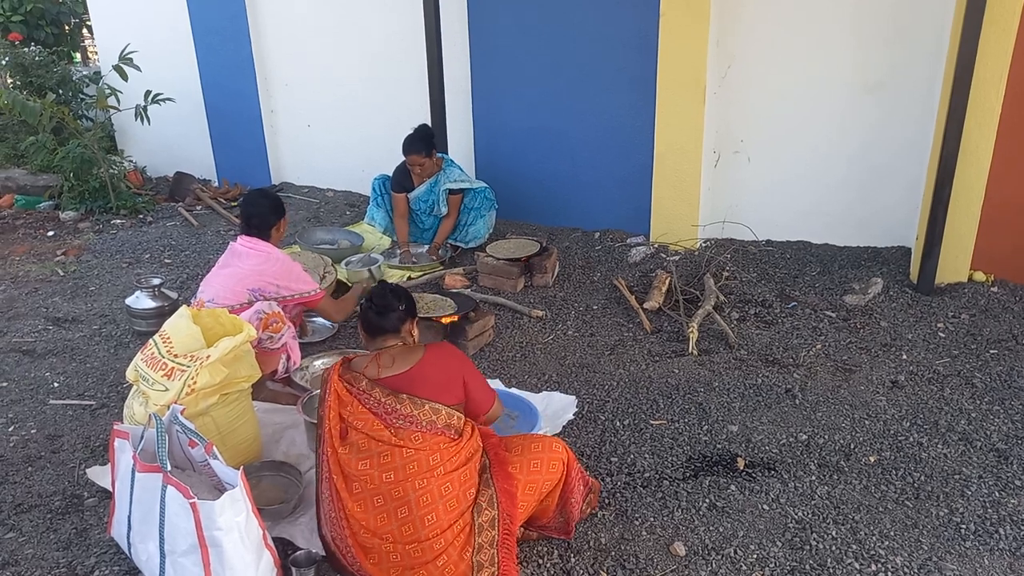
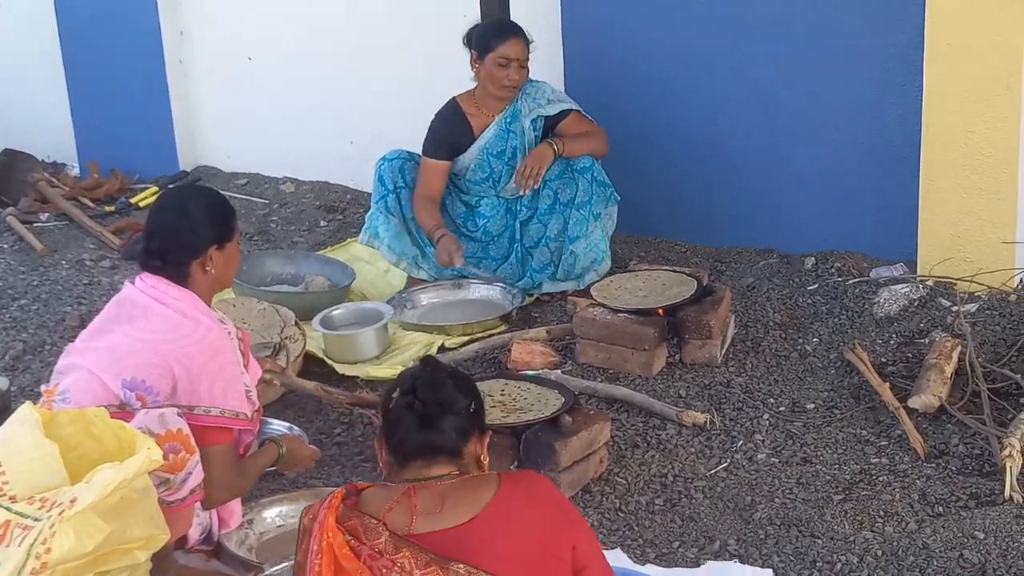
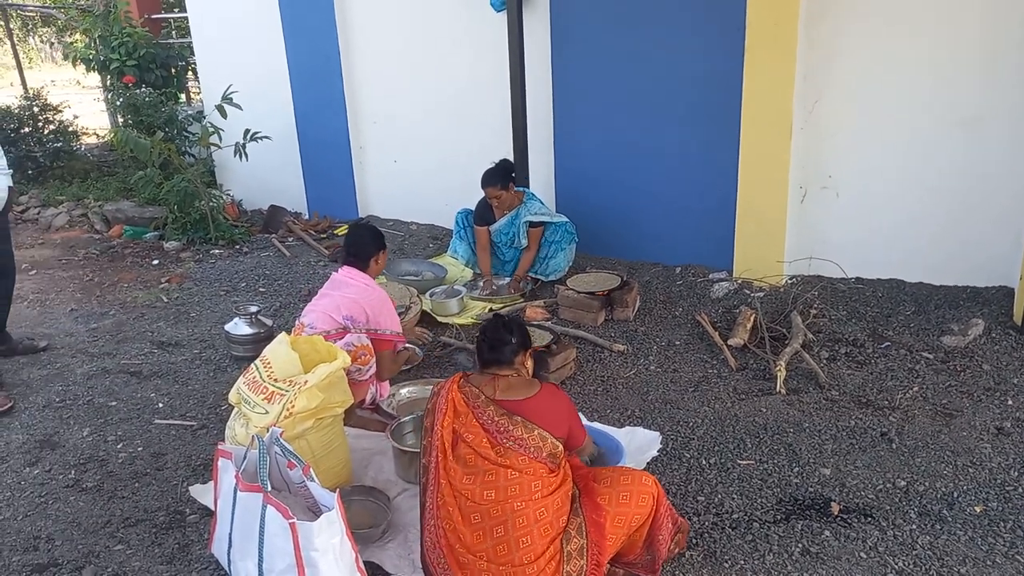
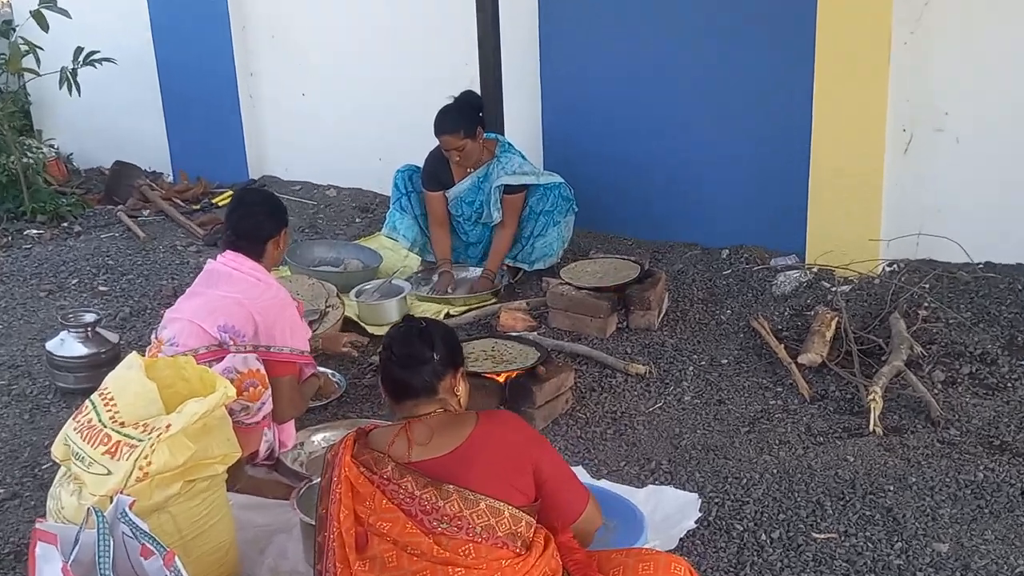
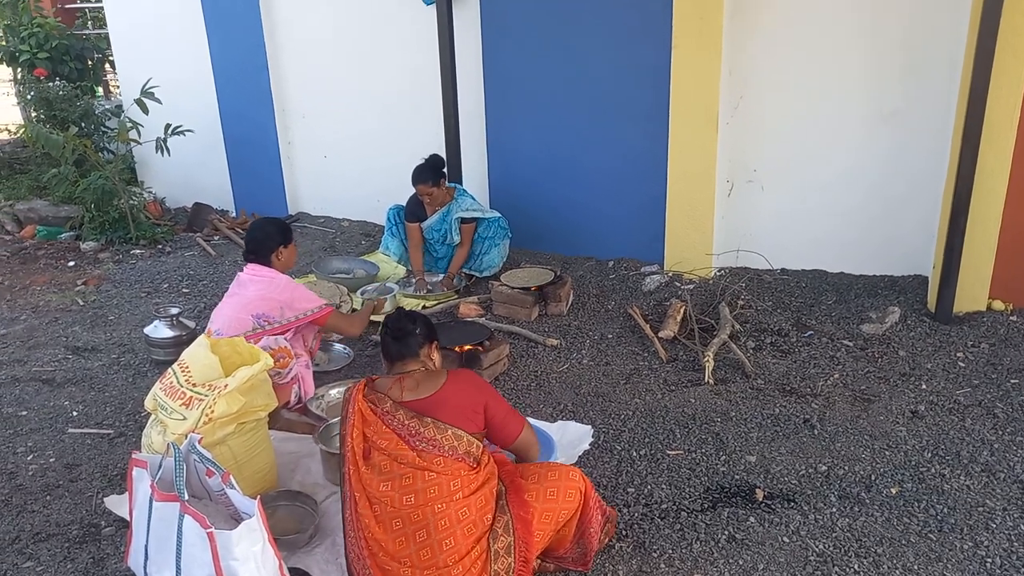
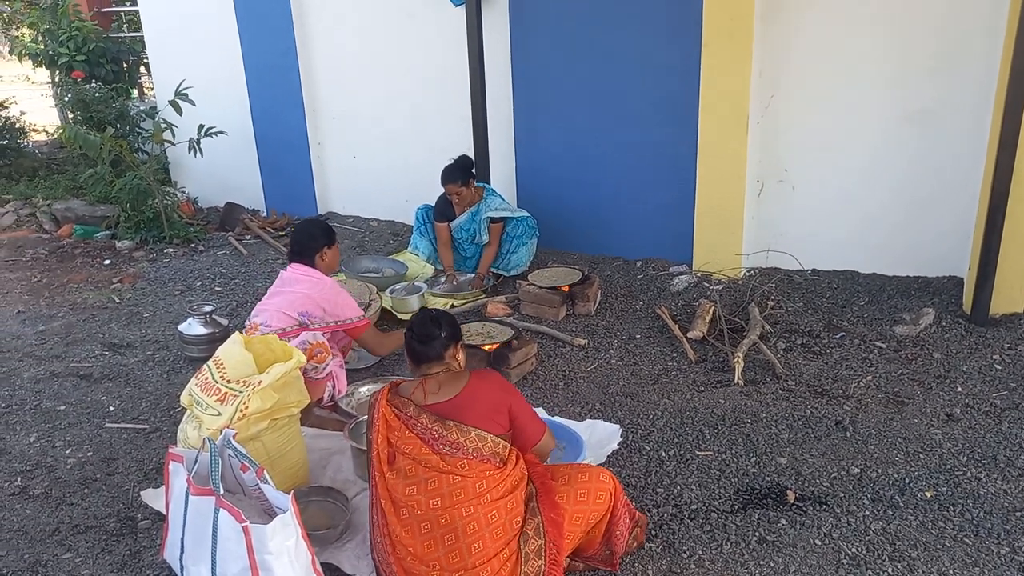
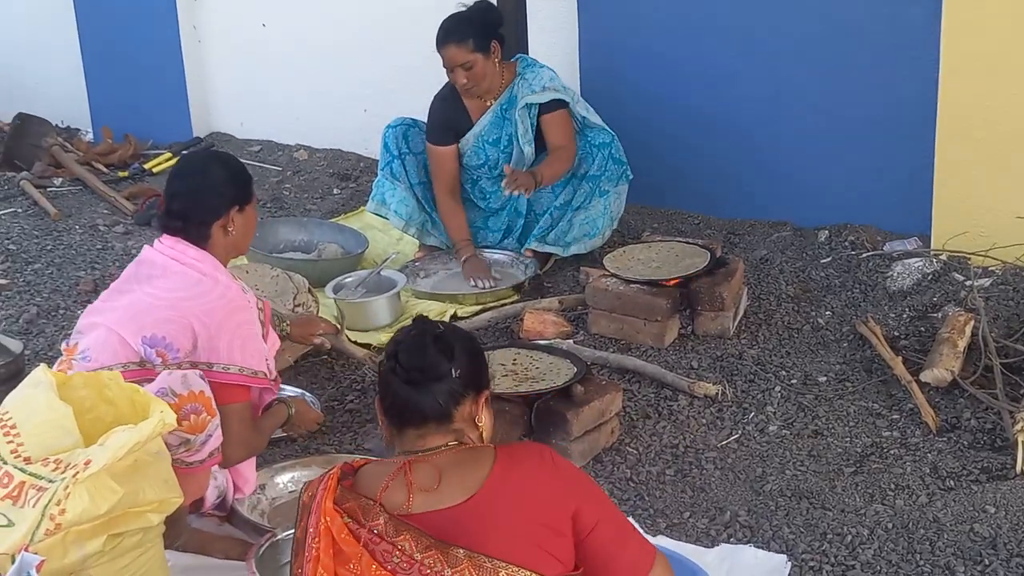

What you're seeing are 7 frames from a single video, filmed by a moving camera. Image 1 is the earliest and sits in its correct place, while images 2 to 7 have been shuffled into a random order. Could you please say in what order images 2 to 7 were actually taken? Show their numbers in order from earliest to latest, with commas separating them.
5, 6, 3, 4, 7, 2
